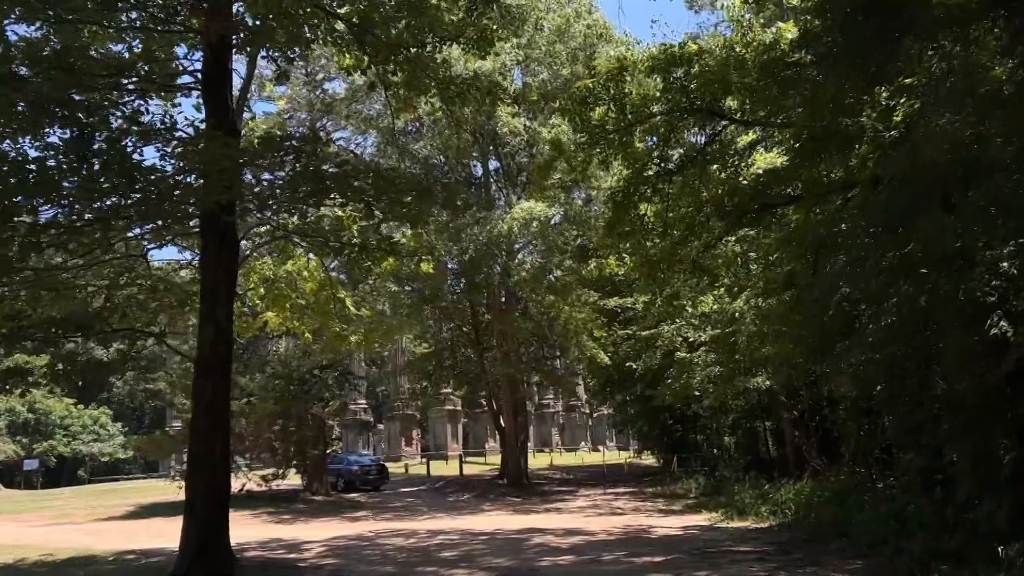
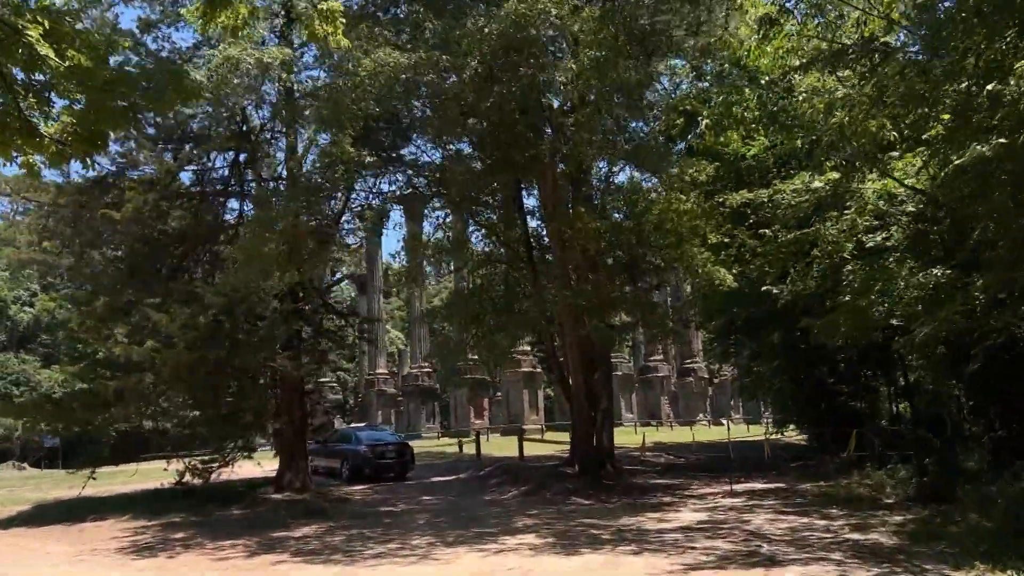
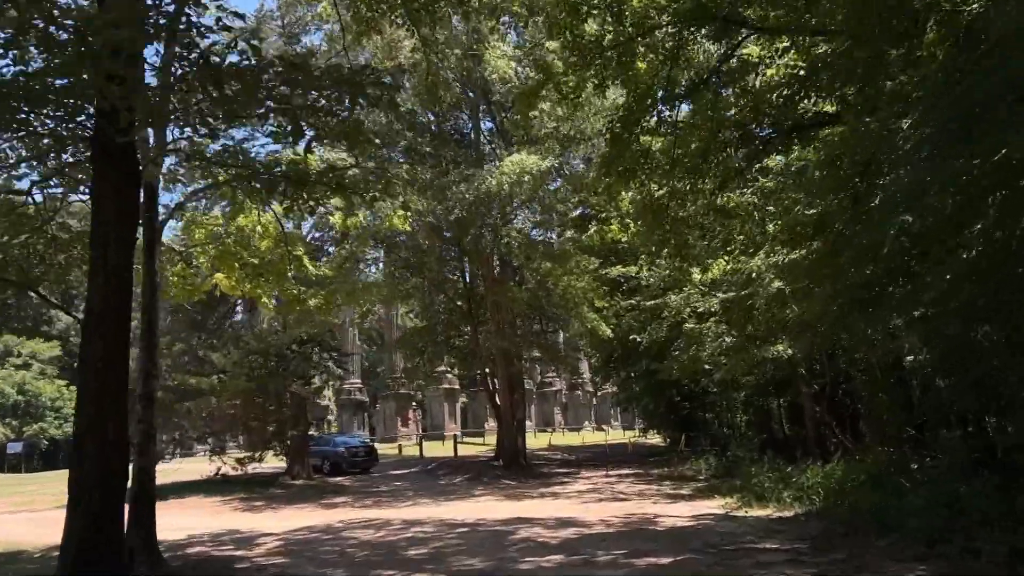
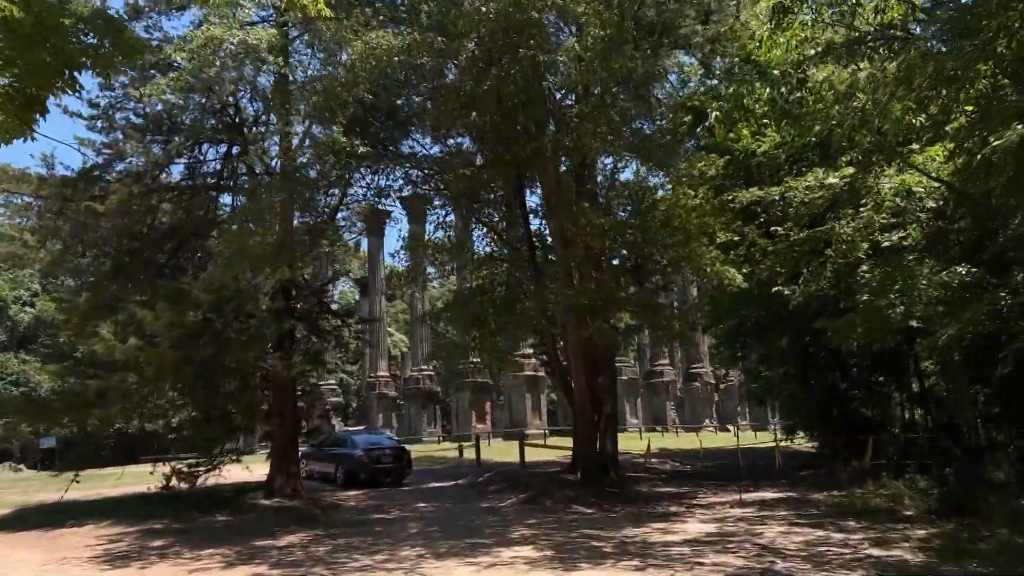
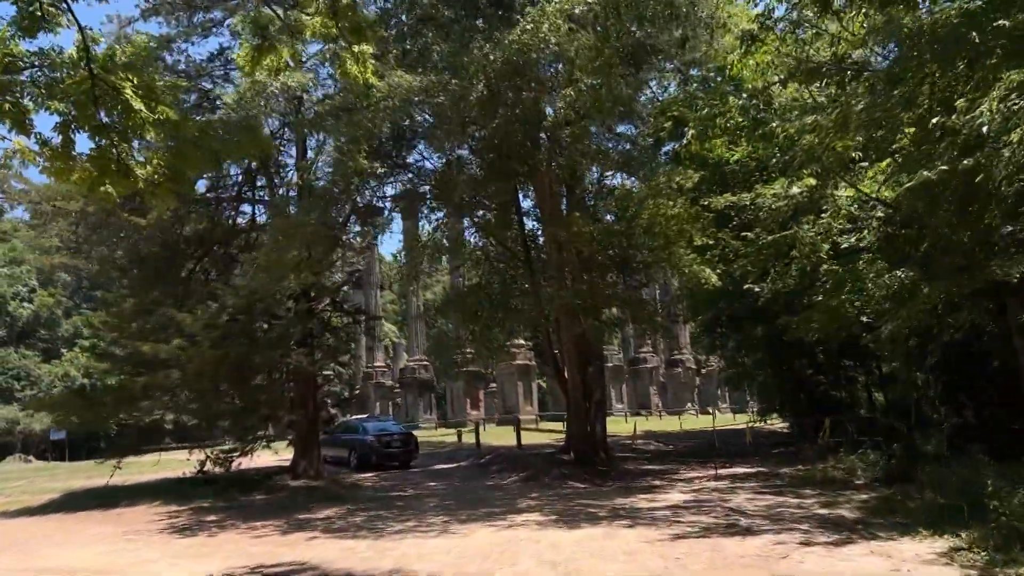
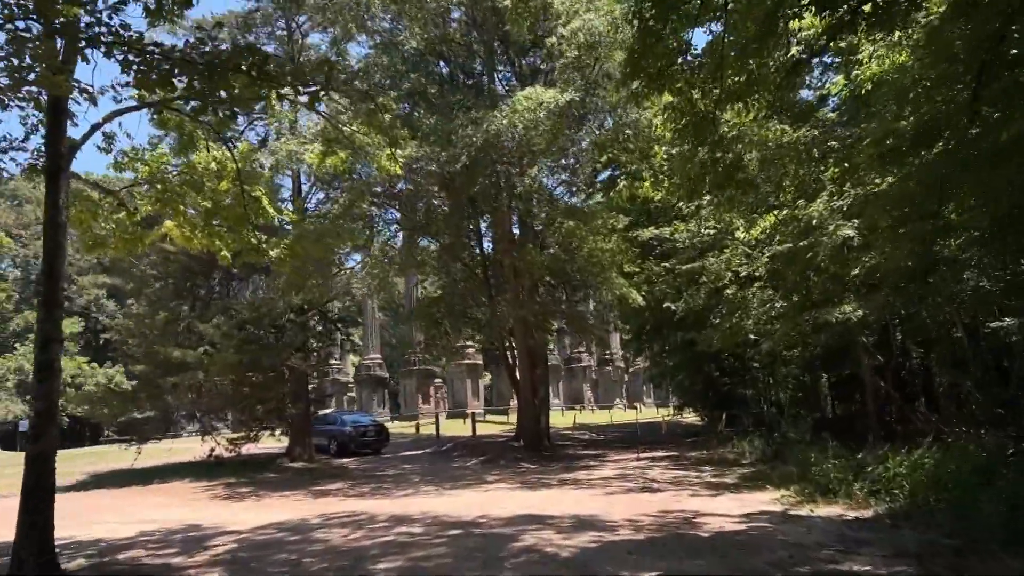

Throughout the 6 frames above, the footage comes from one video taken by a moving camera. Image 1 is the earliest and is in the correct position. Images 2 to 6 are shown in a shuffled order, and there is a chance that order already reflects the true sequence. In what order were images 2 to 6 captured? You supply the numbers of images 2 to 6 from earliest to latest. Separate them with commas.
3, 6, 5, 2, 4
